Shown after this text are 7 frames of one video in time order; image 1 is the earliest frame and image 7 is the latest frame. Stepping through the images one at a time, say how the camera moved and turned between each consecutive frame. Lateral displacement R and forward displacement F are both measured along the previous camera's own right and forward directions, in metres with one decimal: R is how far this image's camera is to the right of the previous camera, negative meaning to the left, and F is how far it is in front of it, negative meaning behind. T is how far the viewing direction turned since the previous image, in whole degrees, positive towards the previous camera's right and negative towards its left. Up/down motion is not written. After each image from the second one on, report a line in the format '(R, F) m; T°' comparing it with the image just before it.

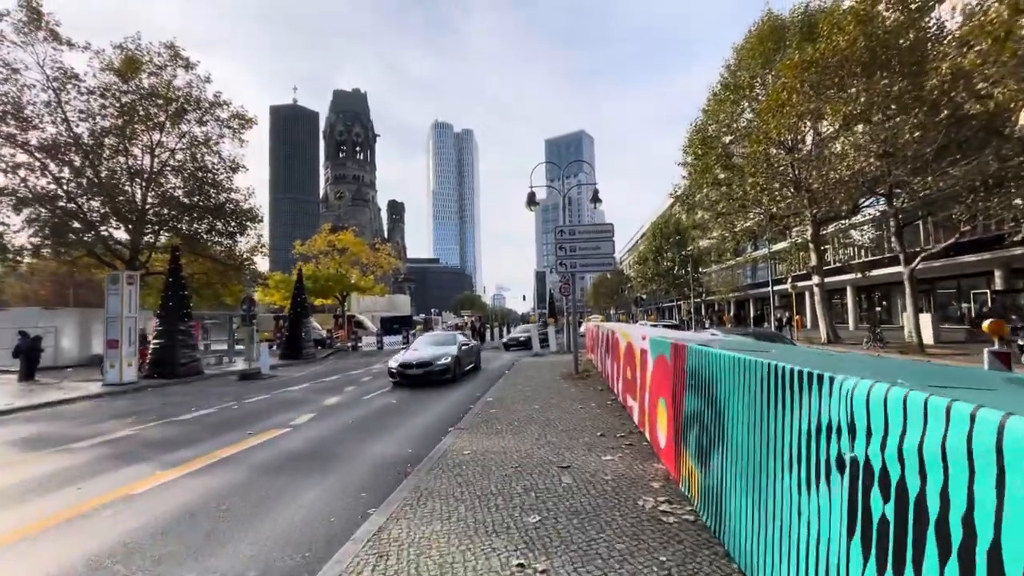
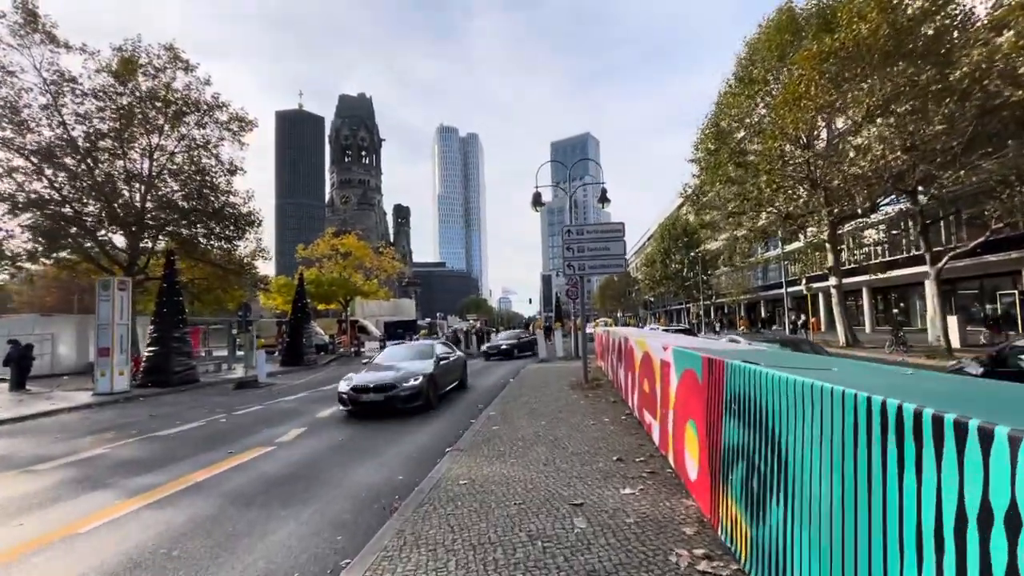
(0.0, +0.7) m; -1°
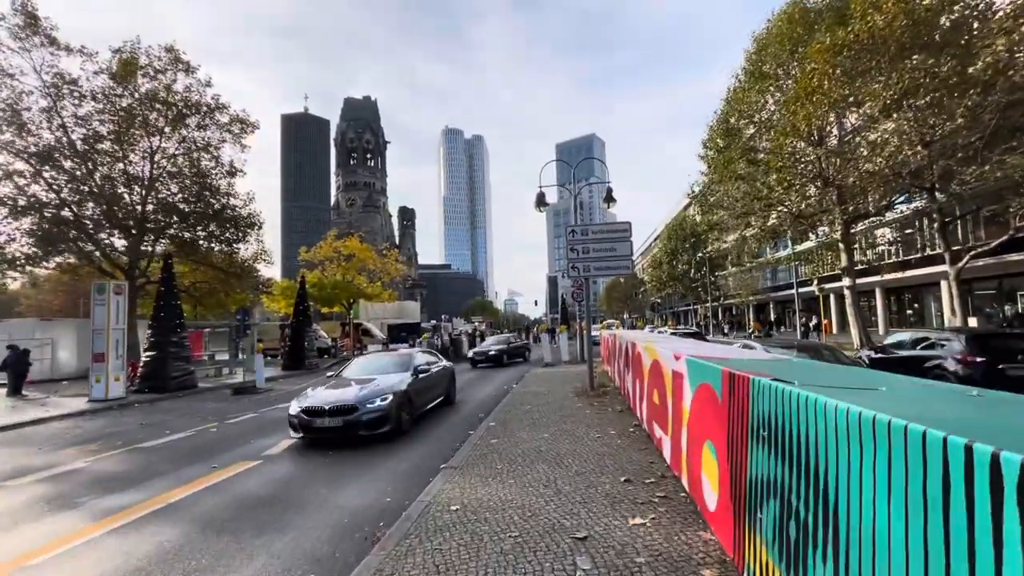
(+0.1, +0.5) m; -1°
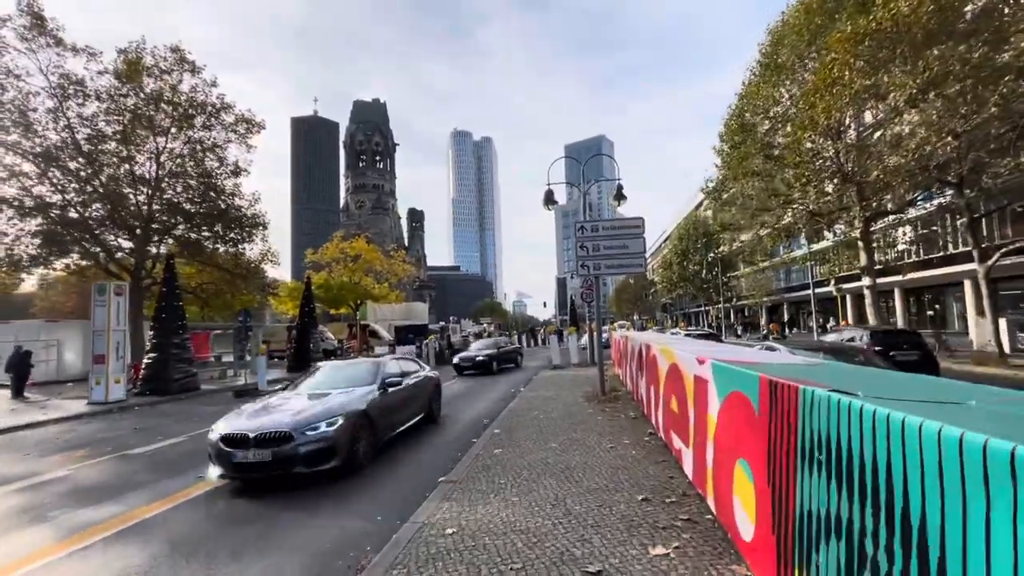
(+0.1, +0.5) m; -1°
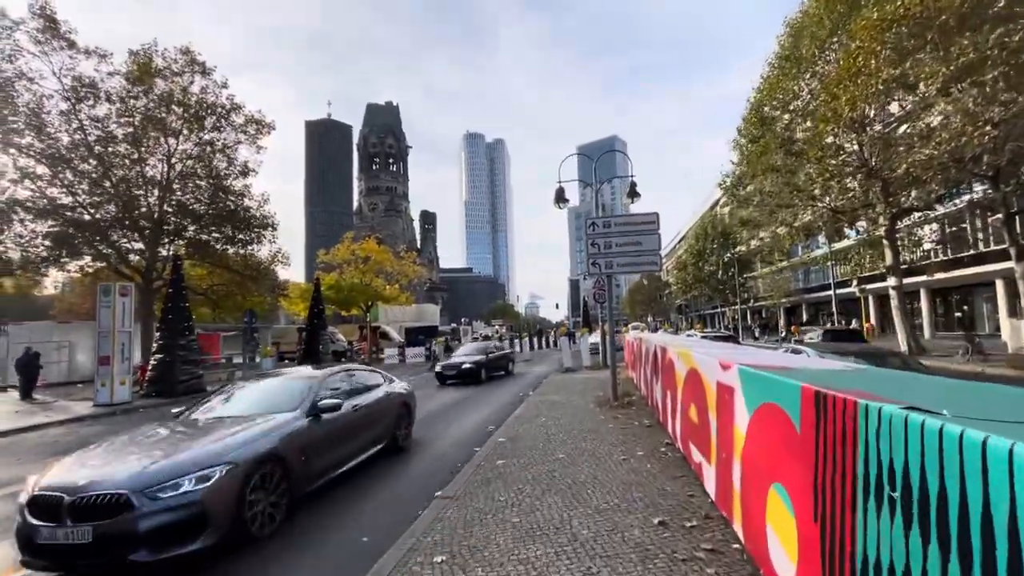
(+0.1, +0.5) m; -2°
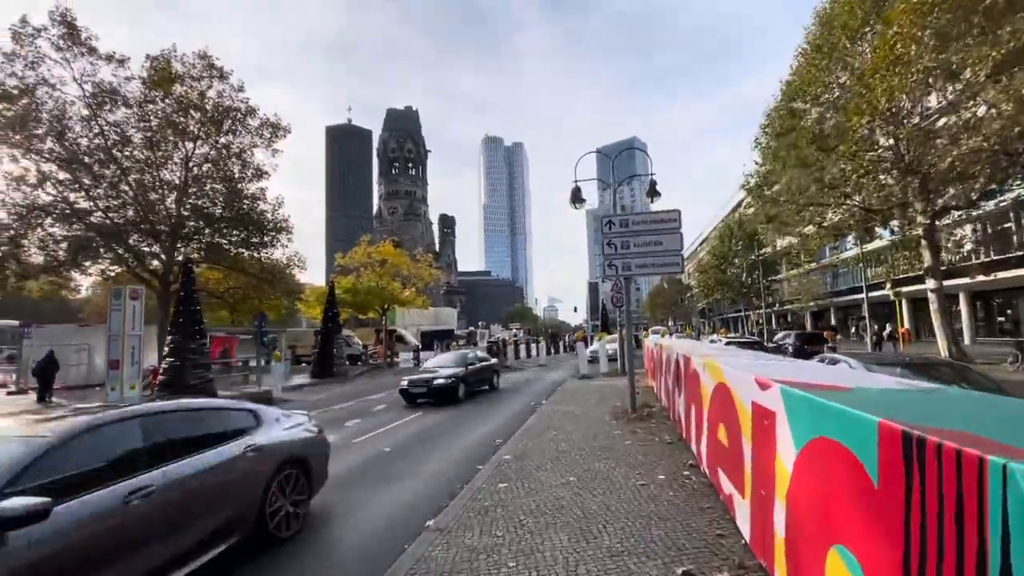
(+0.2, +0.6) m; -2°
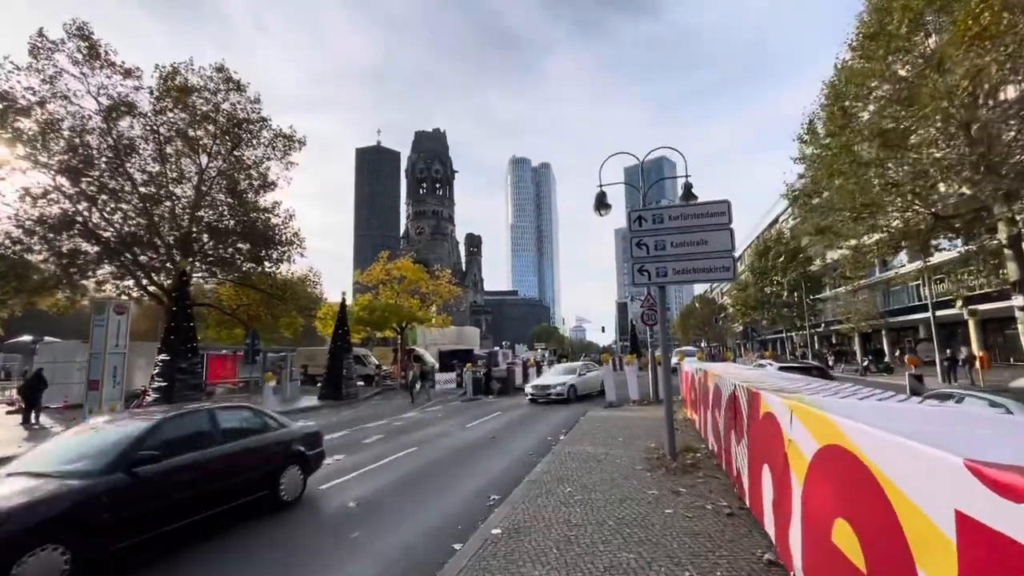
(+0.3, +1.8) m; -3°
